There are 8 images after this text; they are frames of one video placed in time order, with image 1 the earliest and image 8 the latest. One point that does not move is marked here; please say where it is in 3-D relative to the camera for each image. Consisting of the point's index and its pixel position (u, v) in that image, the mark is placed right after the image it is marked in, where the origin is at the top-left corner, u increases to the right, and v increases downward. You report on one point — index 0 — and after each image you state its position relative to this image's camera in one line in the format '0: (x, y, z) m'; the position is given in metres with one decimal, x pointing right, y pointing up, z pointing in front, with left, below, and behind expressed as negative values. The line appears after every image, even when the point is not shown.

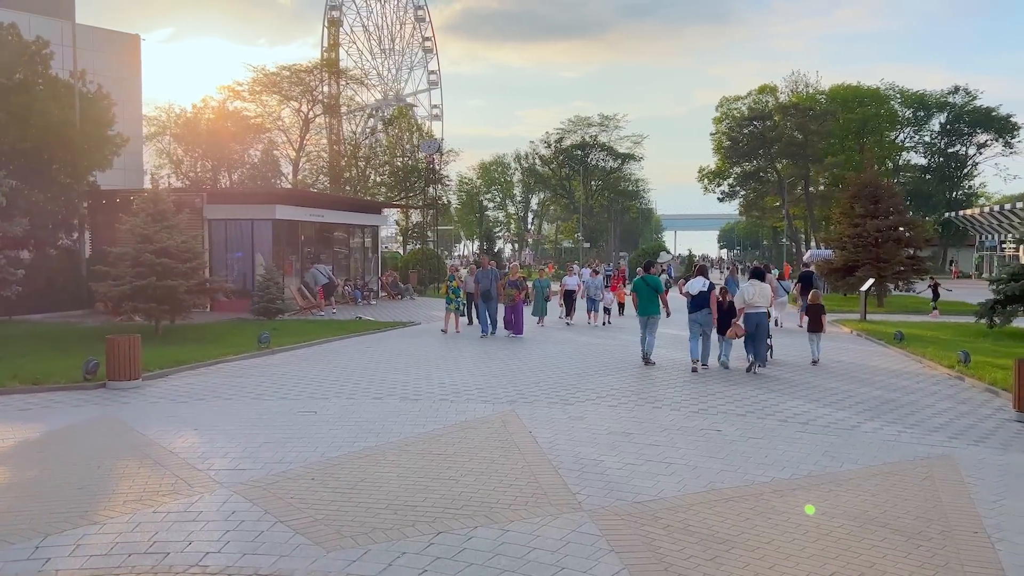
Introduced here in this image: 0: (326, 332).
0: (-4.1, -1.0, +18.5) m
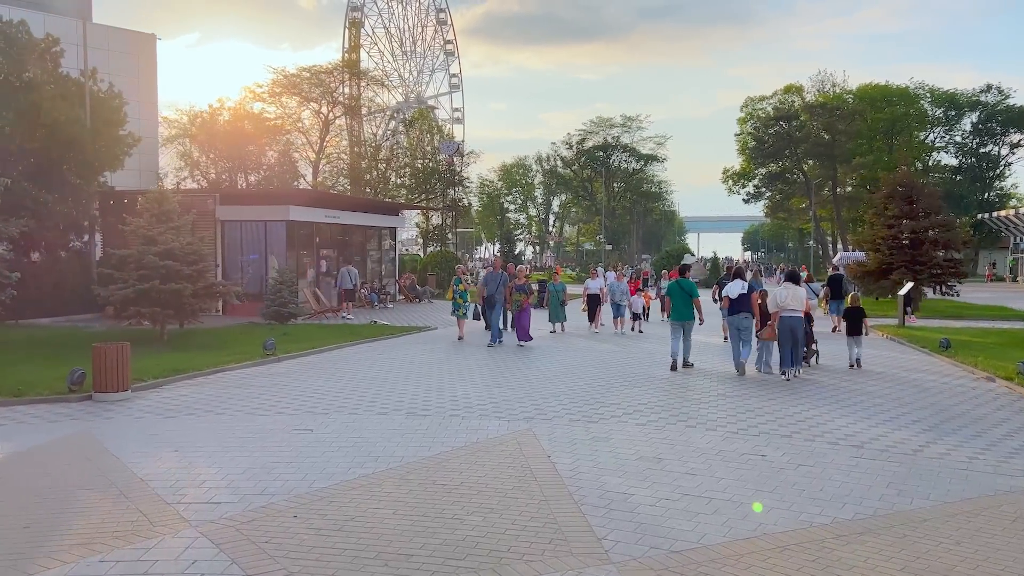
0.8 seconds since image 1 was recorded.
0: (-3.7, -1.1, +17.7) m
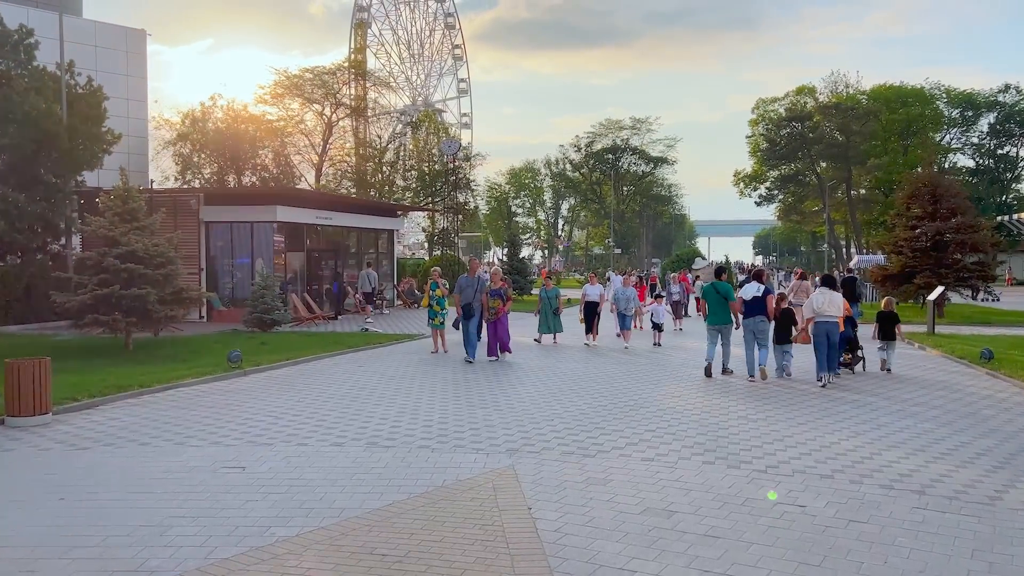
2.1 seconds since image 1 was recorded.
0: (-3.8, -1.2, +16.3) m
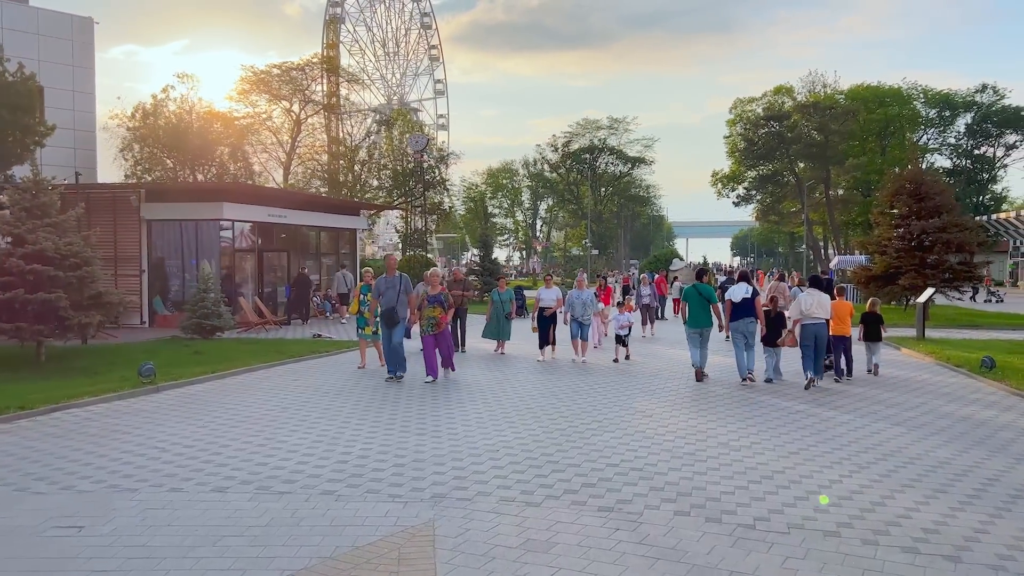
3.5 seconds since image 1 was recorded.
0: (-4.5, -1.2, +14.7) m
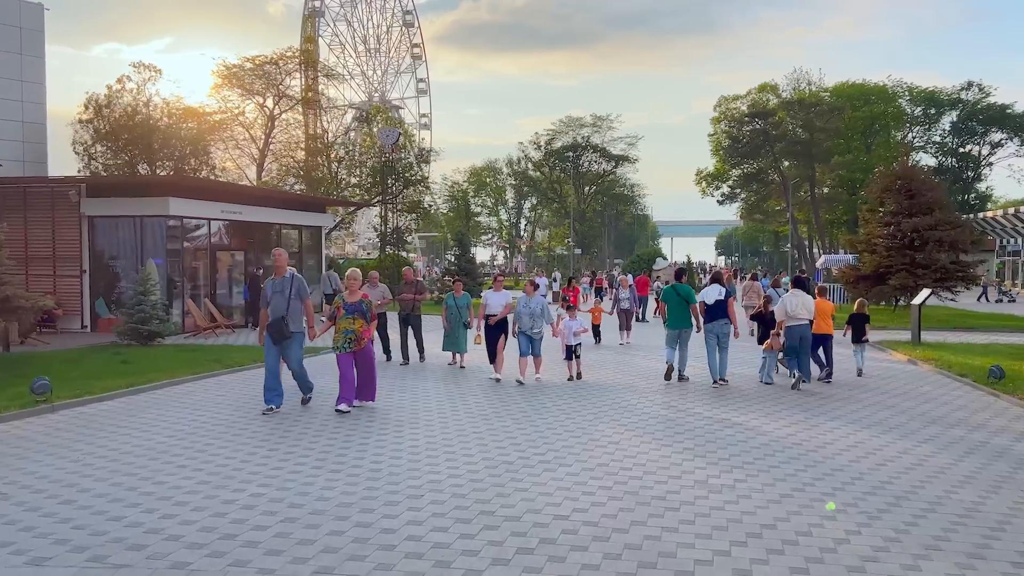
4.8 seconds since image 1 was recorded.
0: (-5.1, -1.3, +13.2) m
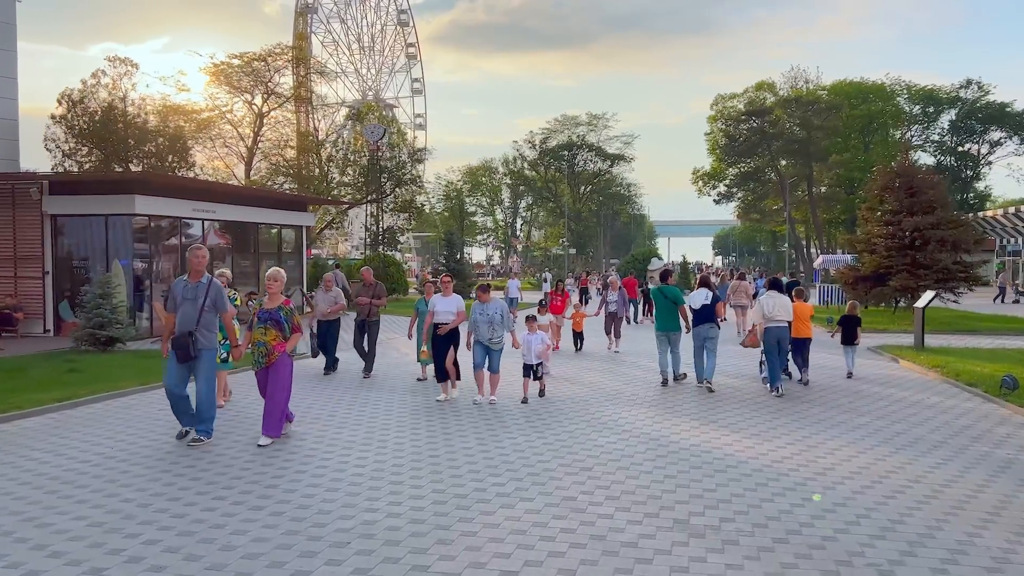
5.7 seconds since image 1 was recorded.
0: (-5.5, -1.3, +12.3) m
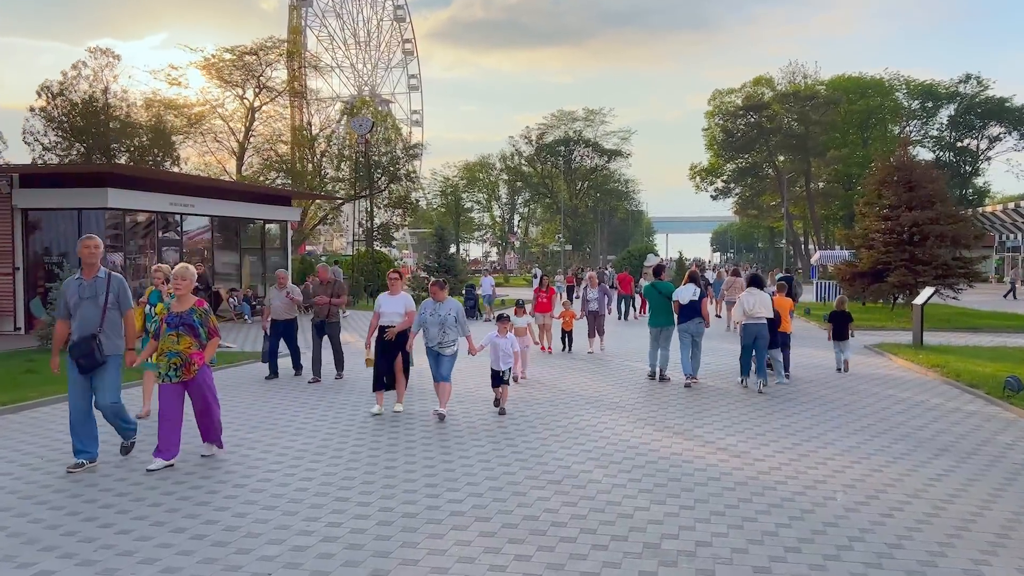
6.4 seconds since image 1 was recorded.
0: (-5.8, -1.3, +11.6) m
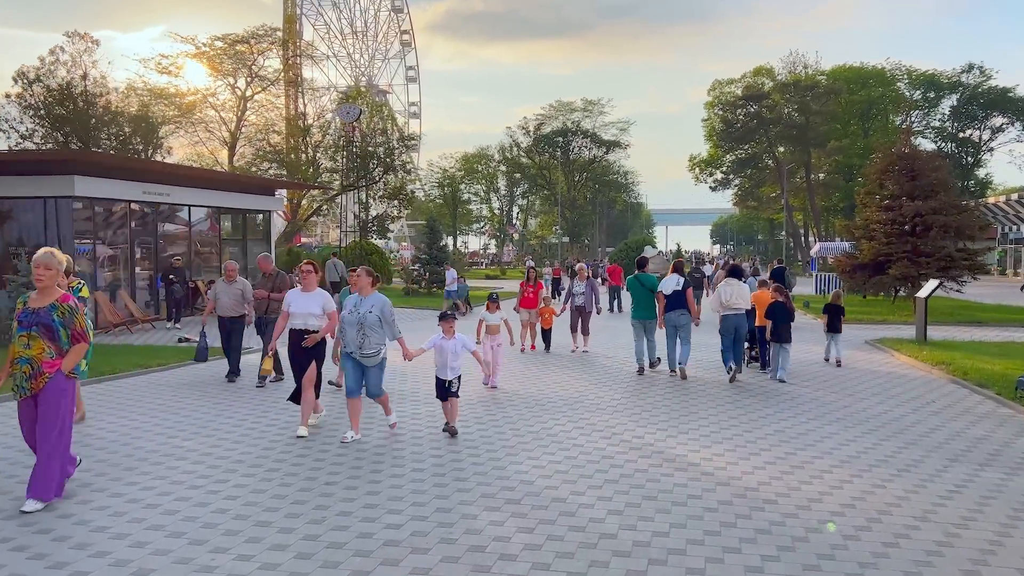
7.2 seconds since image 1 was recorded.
0: (-6.1, -1.2, +10.9) m
